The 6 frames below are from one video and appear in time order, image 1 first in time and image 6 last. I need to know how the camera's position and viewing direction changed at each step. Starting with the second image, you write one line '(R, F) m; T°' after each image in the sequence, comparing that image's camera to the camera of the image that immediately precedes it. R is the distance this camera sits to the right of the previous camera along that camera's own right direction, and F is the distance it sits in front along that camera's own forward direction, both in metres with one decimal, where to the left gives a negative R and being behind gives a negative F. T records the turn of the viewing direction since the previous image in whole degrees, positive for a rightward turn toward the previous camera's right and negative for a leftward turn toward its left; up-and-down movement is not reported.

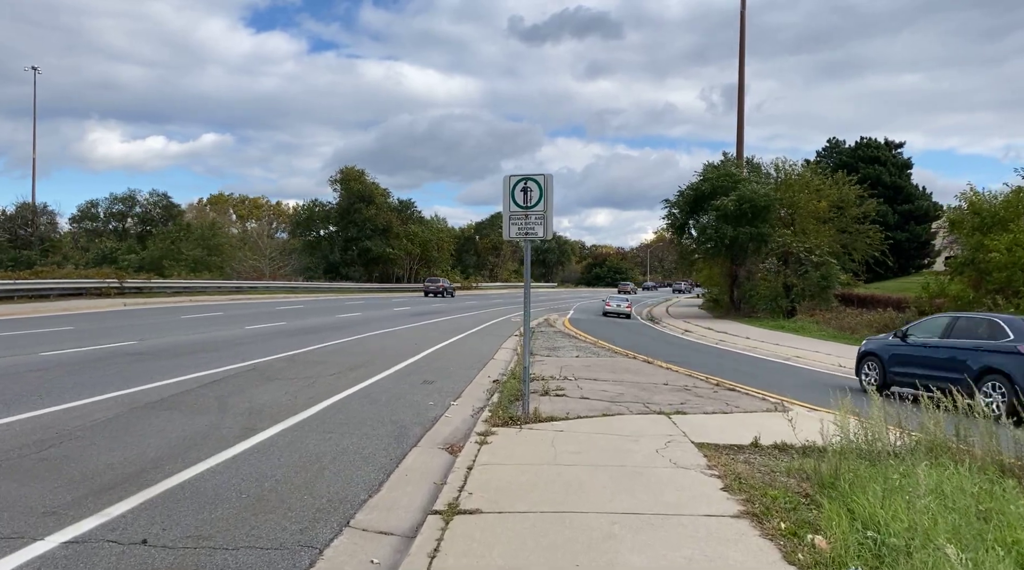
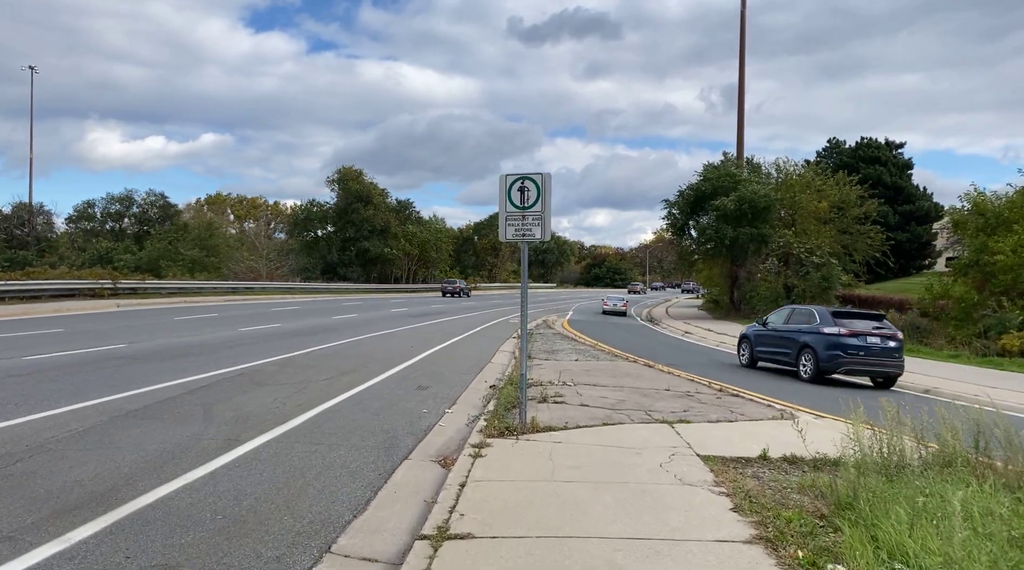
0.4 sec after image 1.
(0.0, +0.4) m; 0°
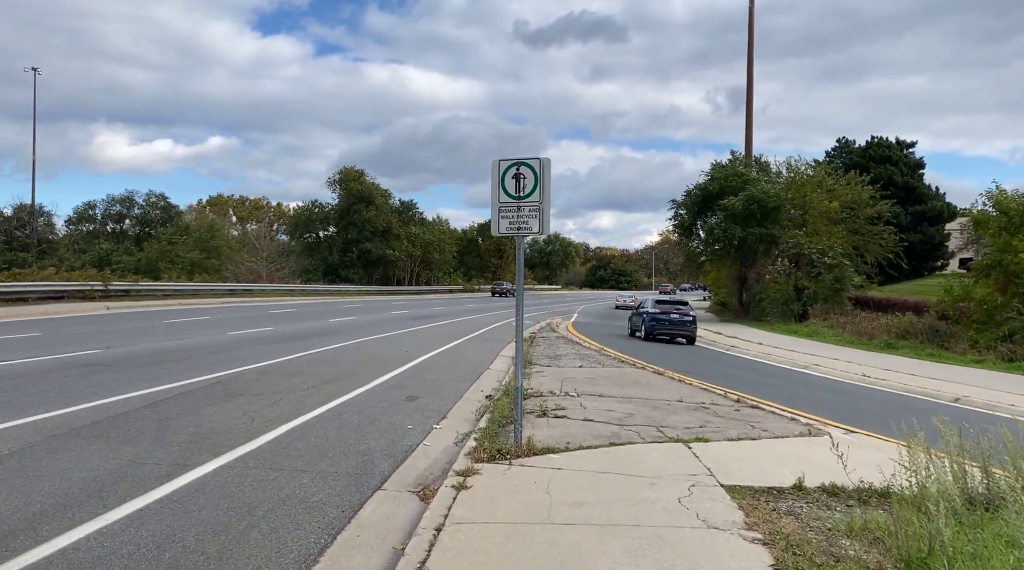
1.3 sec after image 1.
(+0.1, +1.0) m; 0°
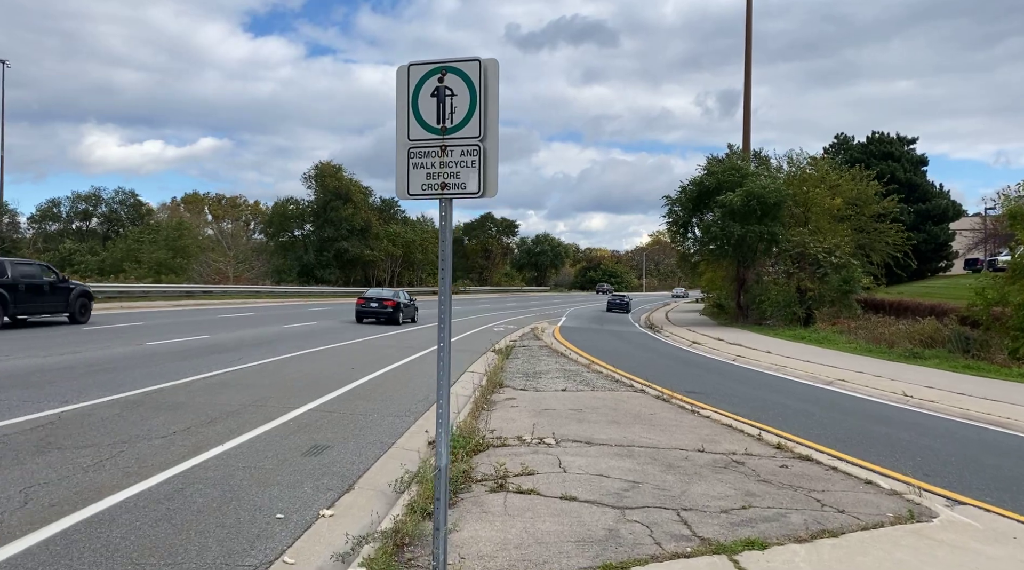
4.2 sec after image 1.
(+0.4, +3.1) m; +1°
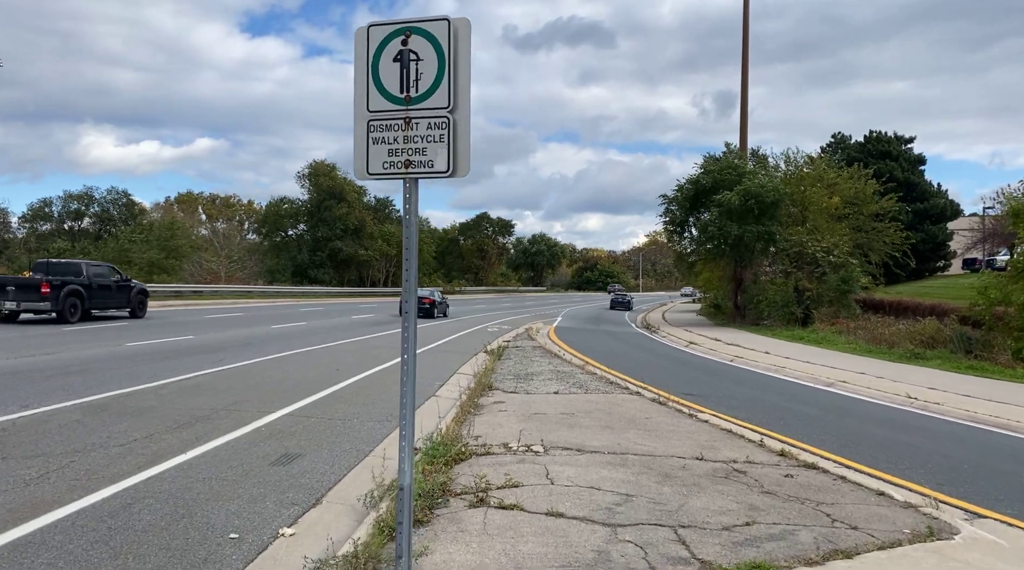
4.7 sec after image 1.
(+0.1, +0.5) m; 0°
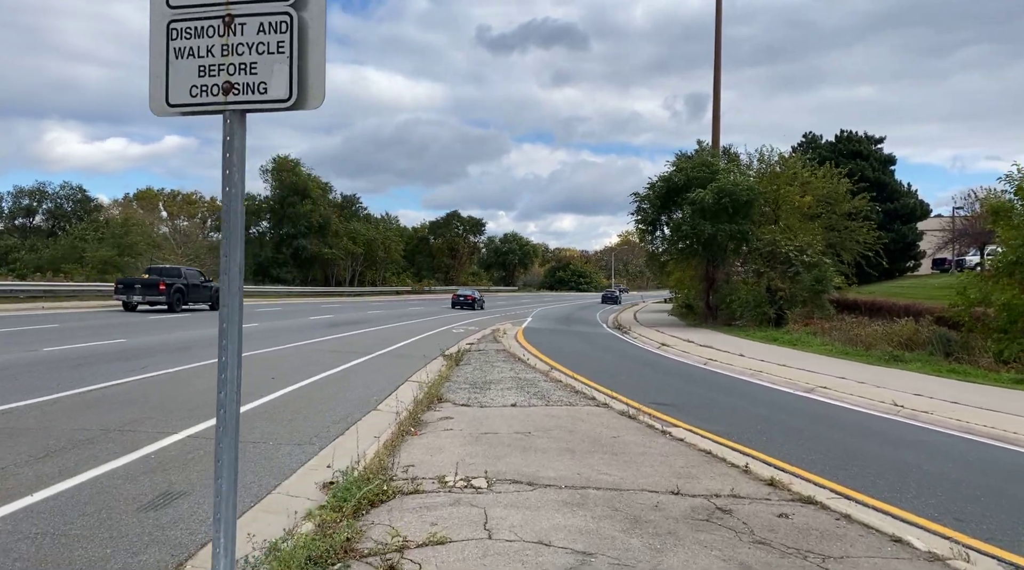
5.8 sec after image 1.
(+0.3, +1.2) m; +2°
